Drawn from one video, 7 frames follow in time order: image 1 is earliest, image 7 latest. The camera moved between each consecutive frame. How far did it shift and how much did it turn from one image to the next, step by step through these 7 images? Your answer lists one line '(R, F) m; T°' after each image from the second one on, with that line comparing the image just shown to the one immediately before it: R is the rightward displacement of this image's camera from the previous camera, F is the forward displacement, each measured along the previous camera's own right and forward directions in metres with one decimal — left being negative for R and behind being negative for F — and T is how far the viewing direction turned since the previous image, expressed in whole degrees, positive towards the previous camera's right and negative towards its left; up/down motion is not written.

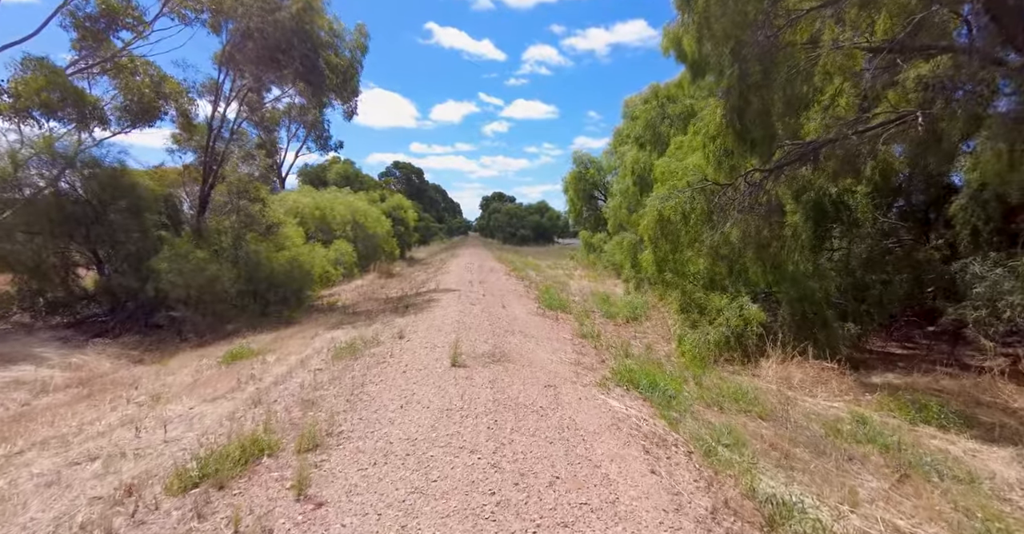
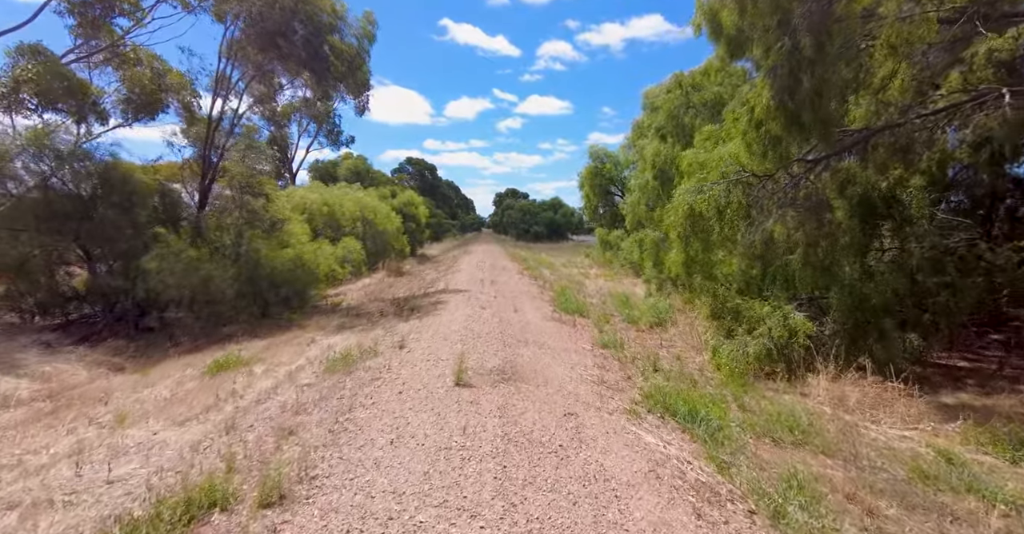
(0.0, +1.0) m; -2°
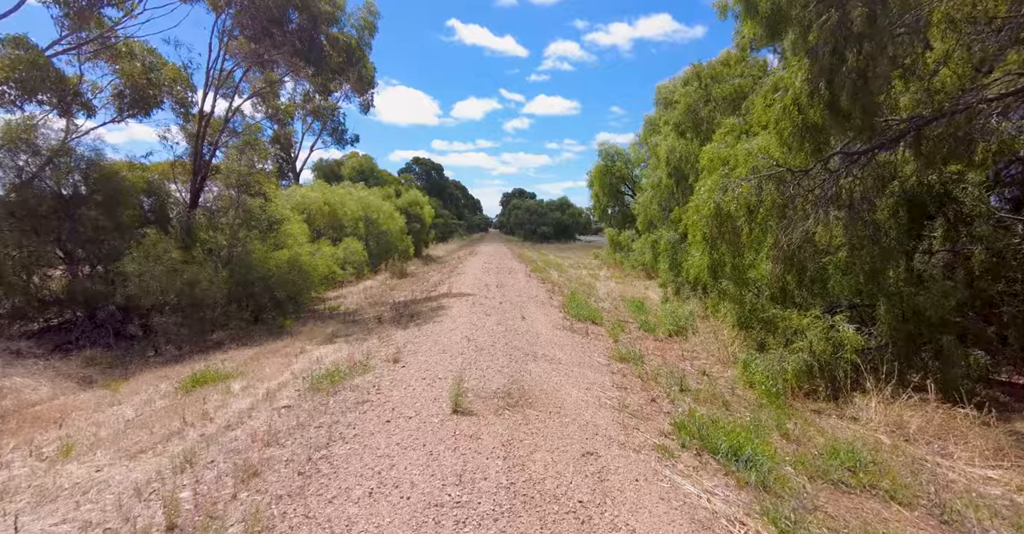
(0.0, +0.9) m; -1°
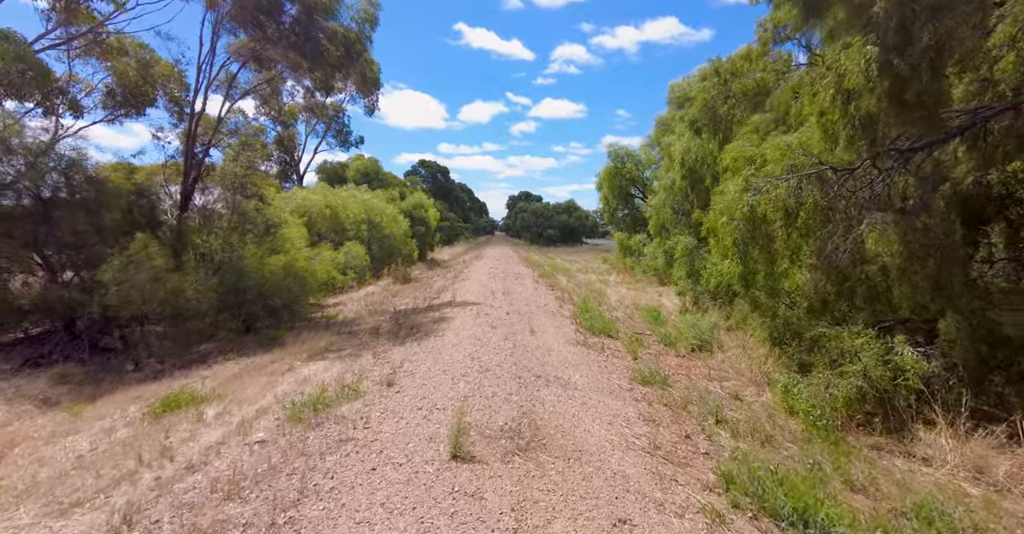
(0.0, +0.9) m; -1°
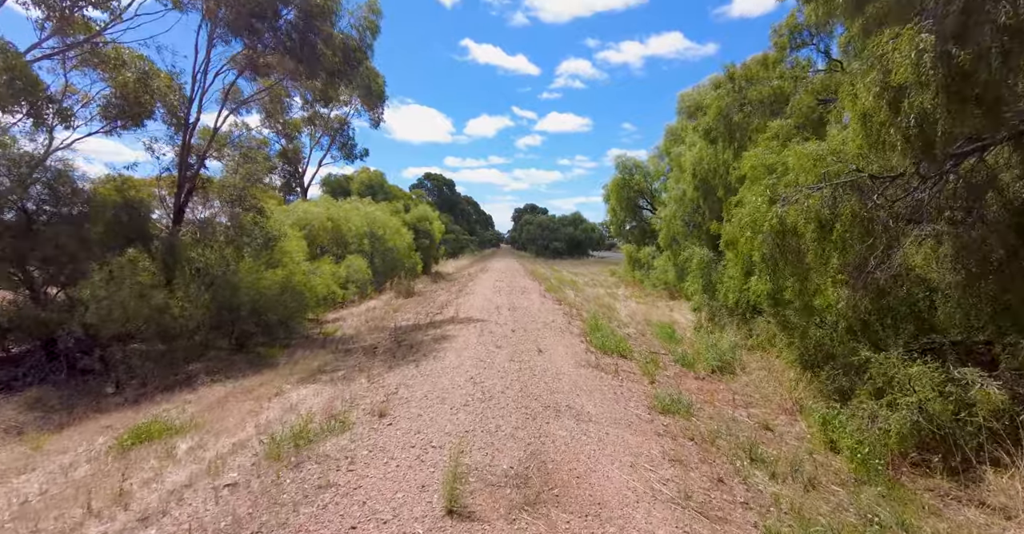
(0.0, +0.7) m; -1°
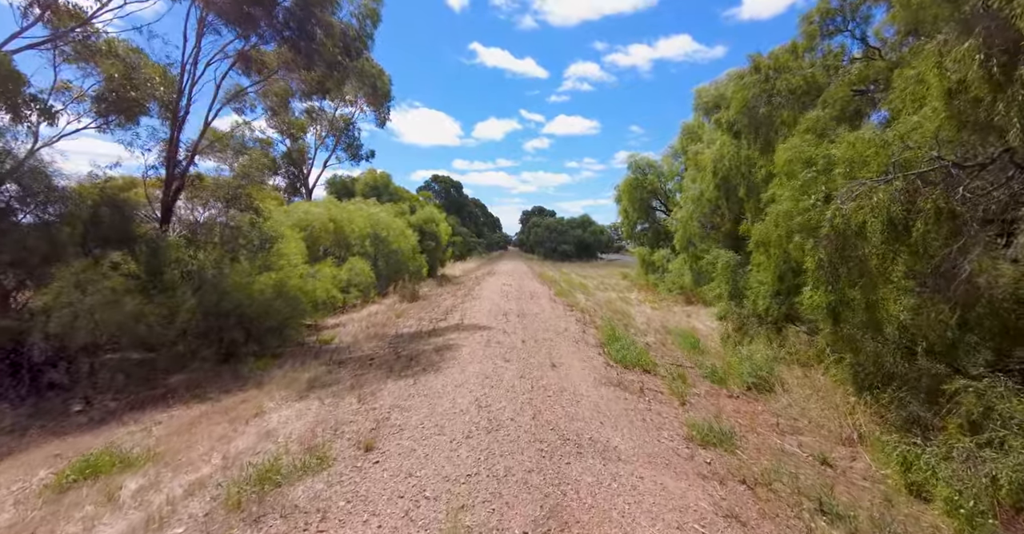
(0.0, +1.0) m; -1°
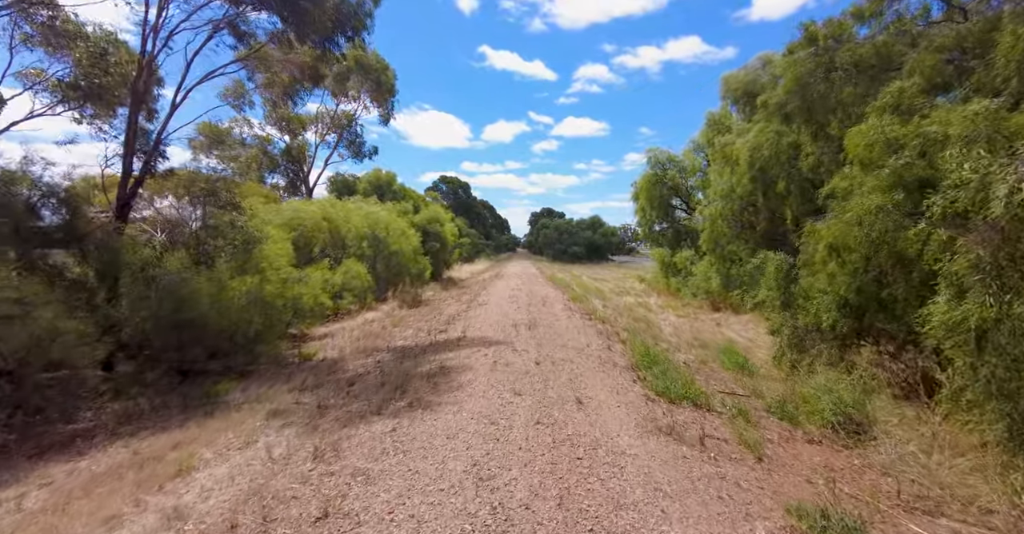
(-0.1, +2.0) m; -1°
